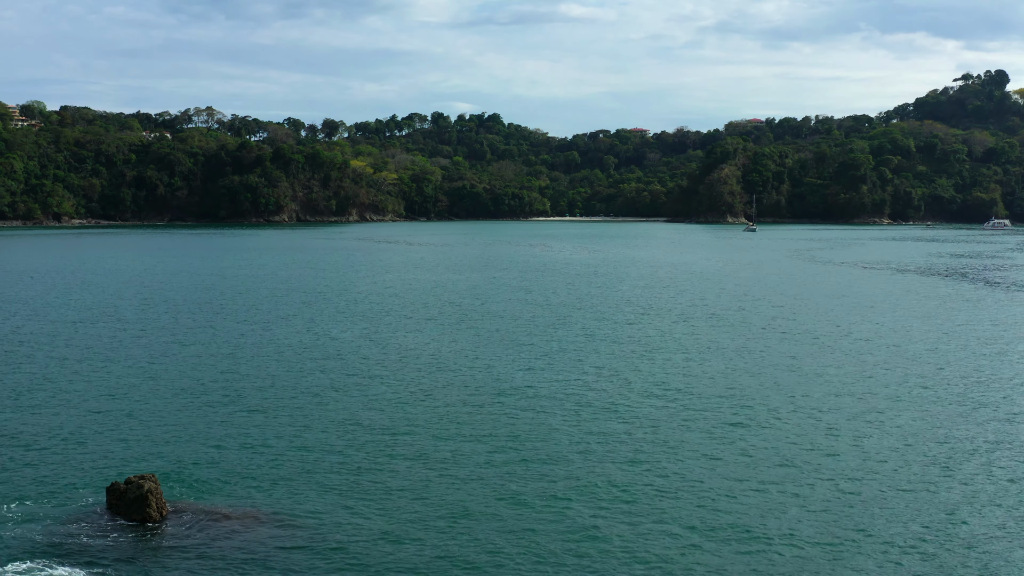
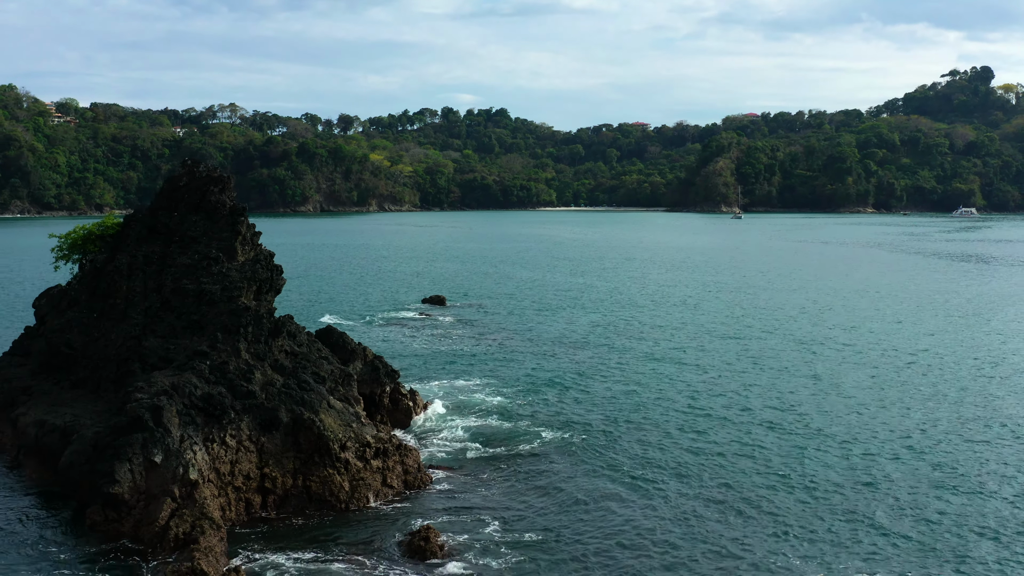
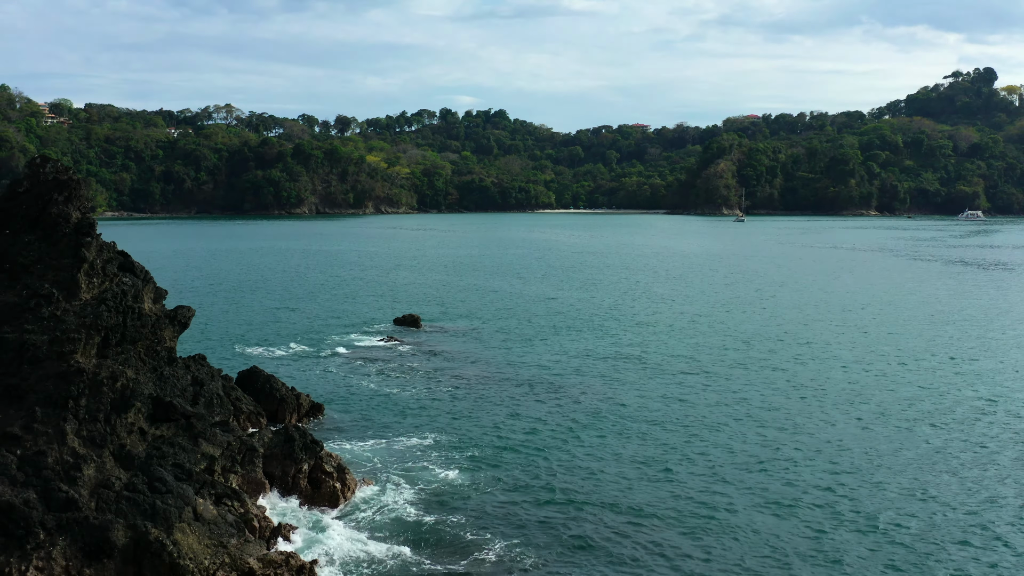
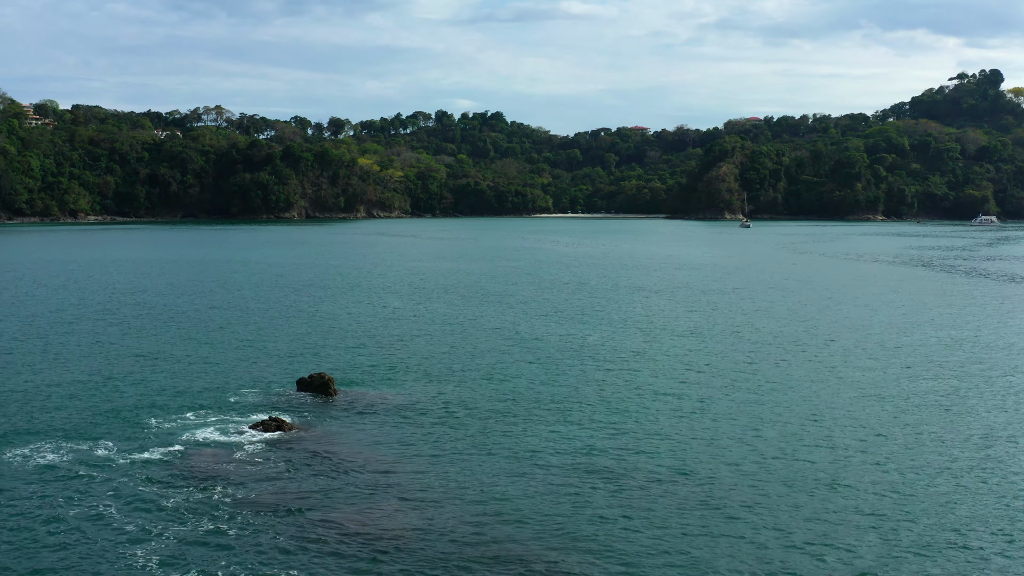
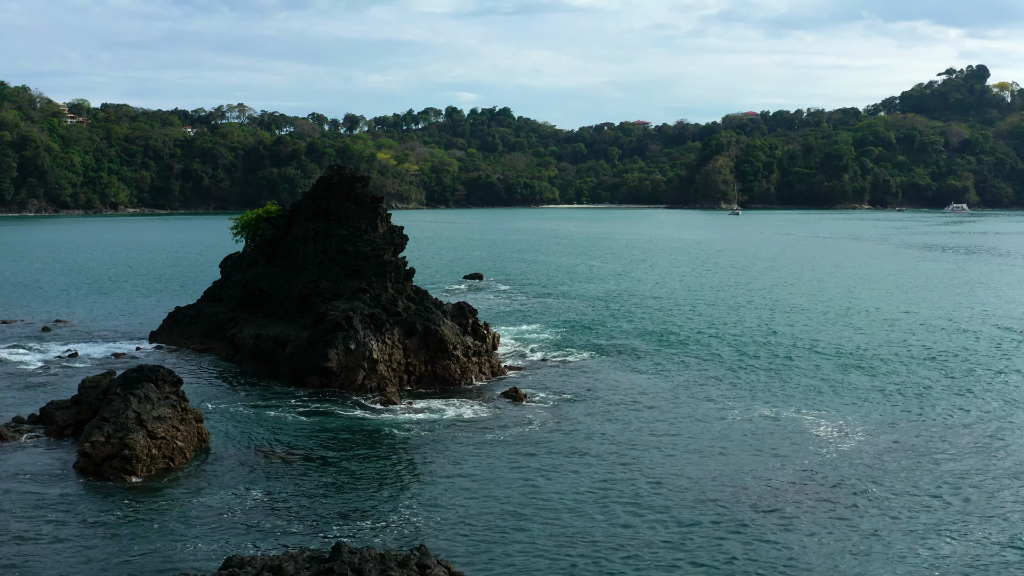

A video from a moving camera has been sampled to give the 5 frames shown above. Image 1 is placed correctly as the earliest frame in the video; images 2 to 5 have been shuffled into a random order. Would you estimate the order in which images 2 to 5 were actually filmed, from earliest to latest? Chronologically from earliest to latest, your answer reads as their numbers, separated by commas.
4, 3, 2, 5
